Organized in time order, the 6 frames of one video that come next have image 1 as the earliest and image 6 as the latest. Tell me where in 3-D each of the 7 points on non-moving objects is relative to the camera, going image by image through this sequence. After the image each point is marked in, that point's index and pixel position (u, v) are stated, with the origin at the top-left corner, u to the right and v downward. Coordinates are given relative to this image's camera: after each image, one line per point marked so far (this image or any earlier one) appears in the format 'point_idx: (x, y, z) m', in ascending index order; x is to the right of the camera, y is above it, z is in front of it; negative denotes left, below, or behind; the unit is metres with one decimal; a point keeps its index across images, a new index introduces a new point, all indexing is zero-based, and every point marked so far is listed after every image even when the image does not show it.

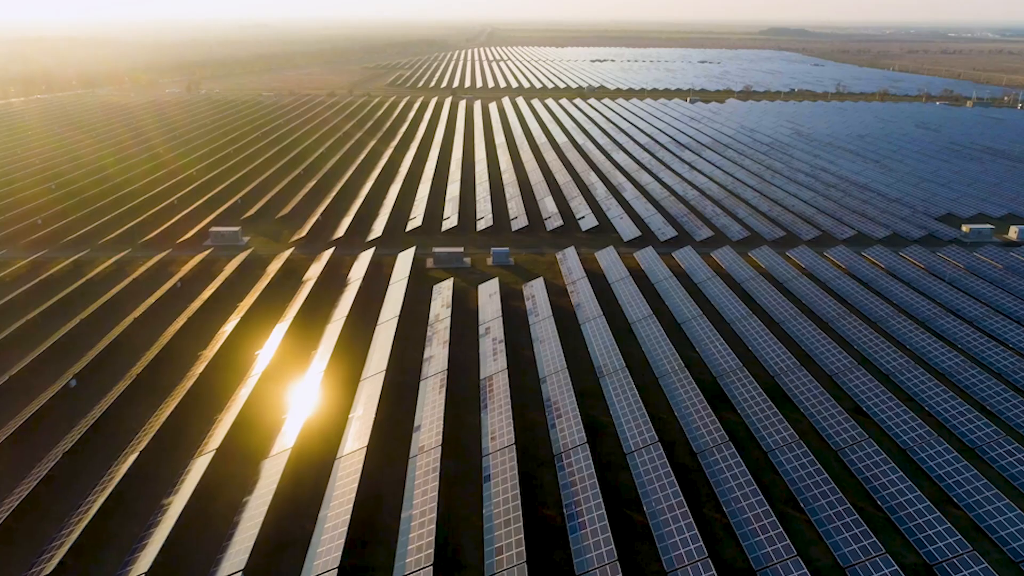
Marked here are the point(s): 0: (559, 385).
0: (+1.3, -2.8, +16.8) m
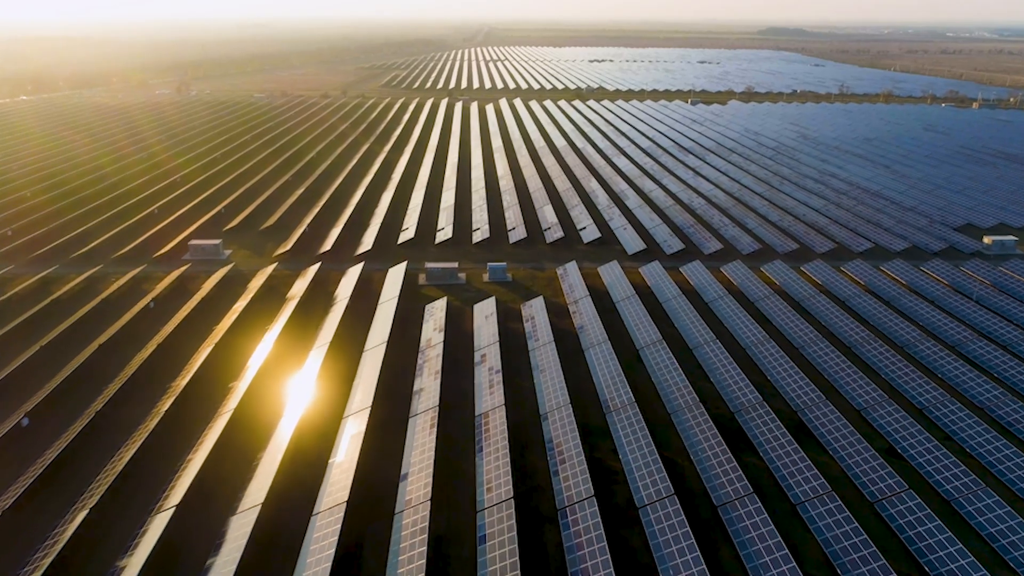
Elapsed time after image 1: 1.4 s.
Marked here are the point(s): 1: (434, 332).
0: (+1.3, -3.5, +15.2) m
1: (-2.6, -1.5, +19.6) m
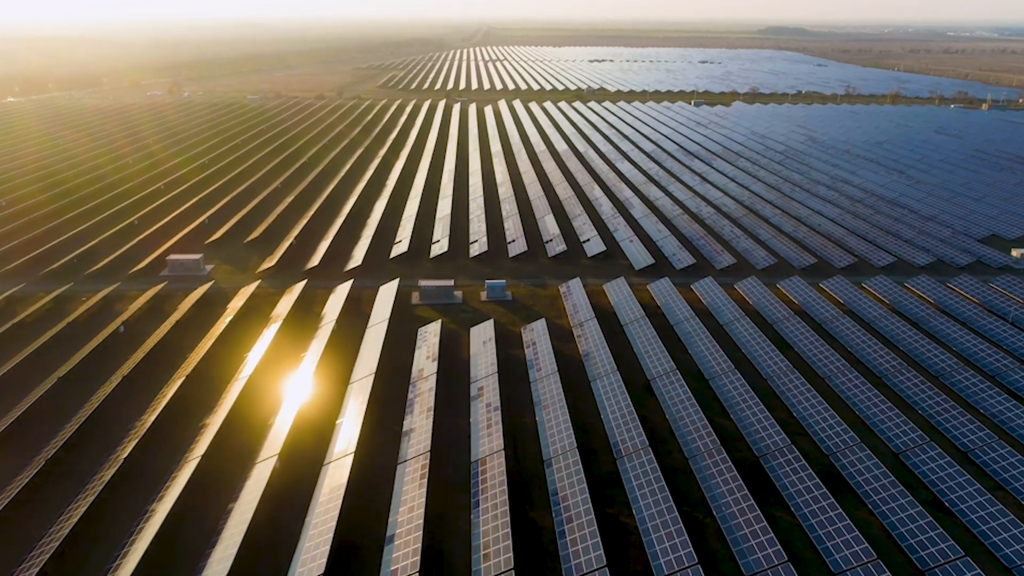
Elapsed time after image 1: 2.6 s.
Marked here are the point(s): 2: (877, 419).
0: (+1.3, -4.2, +13.6) m
1: (-2.6, -2.2, +18.0) m
2: (+9.8, -3.5, +15.8) m
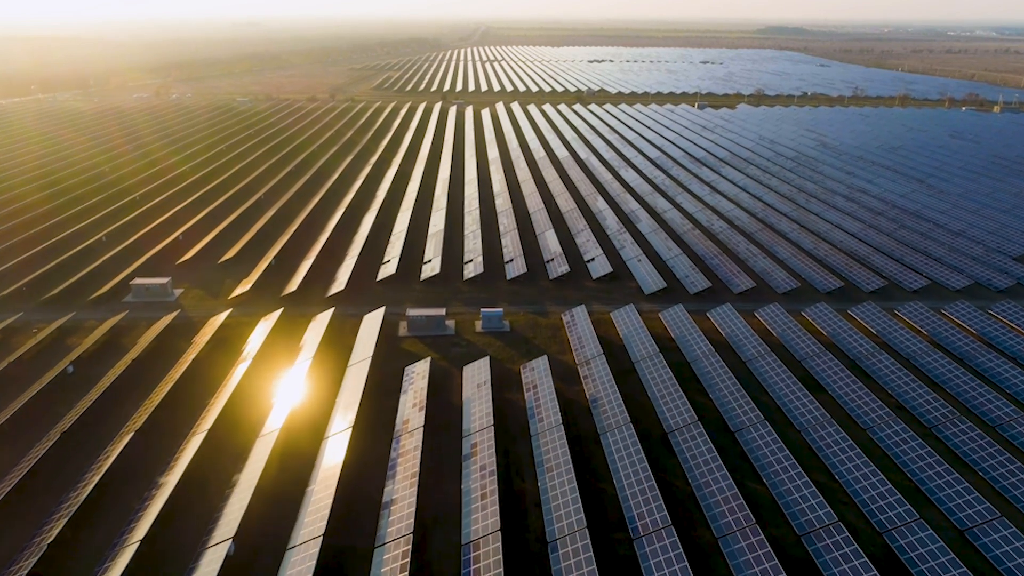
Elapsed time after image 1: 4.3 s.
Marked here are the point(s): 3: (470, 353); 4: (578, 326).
0: (+1.3, -5.3, +11.4) m
1: (-2.7, -3.2, +15.8) m
2: (+9.7, -4.5, +13.6) m
3: (-1.3, -2.1, +19.0) m
4: (+2.2, -1.3, +19.5) m
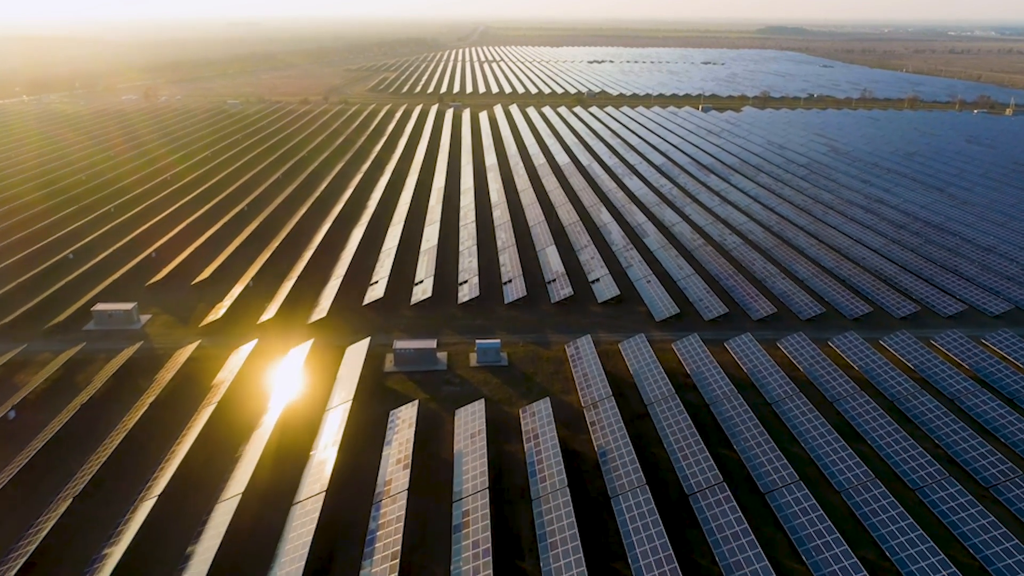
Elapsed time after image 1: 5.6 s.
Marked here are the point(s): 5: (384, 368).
0: (+1.2, -6.2, +9.5) m
1: (-2.7, -4.2, +13.9) m
2: (+9.7, -5.4, +11.7) m
3: (-1.4, -3.0, +17.1) m
4: (+2.1, -2.2, +17.5) m
5: (-4.0, -2.5, +18.2) m
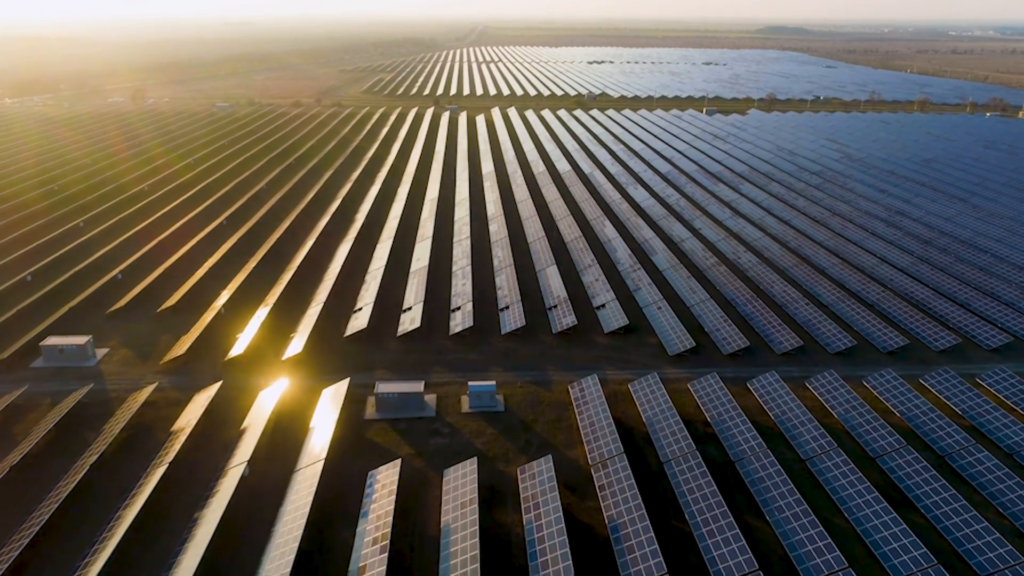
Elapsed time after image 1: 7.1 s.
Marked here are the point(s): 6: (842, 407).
0: (+1.2, -7.2, +7.4) m
1: (-2.8, -5.2, +11.8) m
2: (+9.6, -6.4, +9.6) m
3: (-1.5, -4.0, +15.0) m
4: (+2.0, -3.2, +15.4) m
5: (-4.0, -3.5, +16.1) m
6: (+8.9, -3.2, +15.9) m
